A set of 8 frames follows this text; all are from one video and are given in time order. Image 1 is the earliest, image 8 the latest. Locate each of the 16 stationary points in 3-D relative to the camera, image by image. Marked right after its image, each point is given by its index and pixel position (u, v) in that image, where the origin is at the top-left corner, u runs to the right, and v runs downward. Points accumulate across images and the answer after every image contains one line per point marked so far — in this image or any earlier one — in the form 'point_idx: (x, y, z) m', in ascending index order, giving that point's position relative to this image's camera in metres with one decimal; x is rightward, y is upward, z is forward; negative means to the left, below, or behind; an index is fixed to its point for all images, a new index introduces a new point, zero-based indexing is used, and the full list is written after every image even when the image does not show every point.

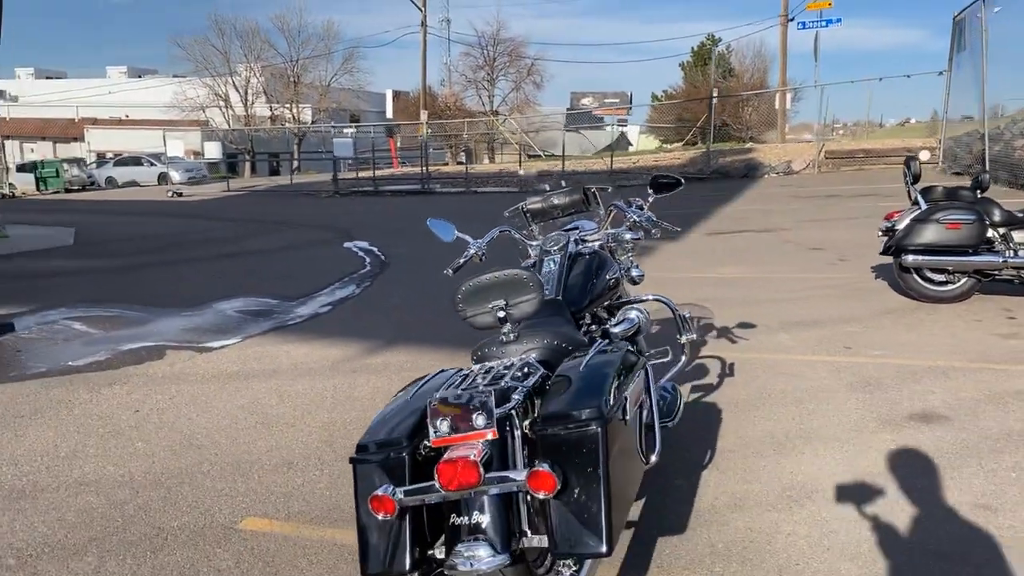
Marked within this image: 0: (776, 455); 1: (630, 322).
0: (+1.4, -0.9, +4.4) m
1: (+0.6, -0.2, +4.0) m
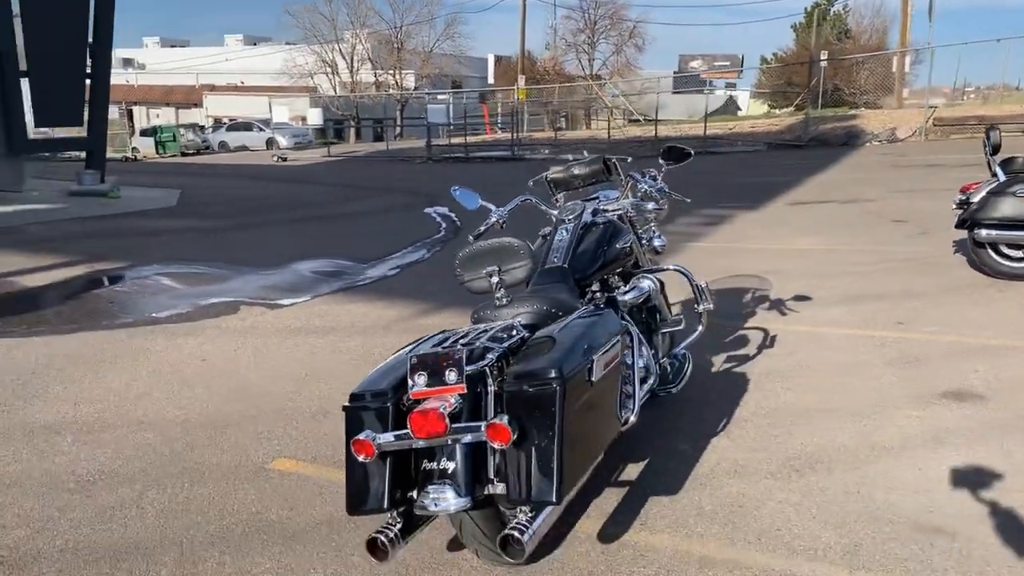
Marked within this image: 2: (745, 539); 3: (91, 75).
0: (+1.5, -0.8, +4.5) m
1: (+0.6, 0.0, +4.1) m
2: (+0.9, -1.0, +3.3) m
3: (-7.9, +4.0, +15.5) m
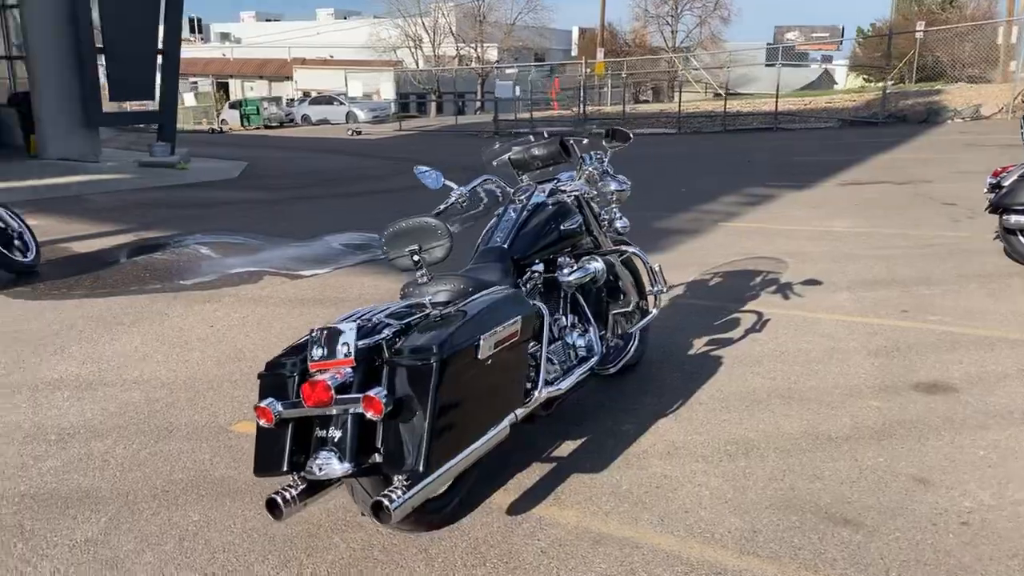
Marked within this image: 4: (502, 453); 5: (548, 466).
0: (+1.2, -0.7, +4.4) m
1: (+0.4, +0.1, +4.2) m
2: (+0.6, -1.0, +3.4) m
3: (-6.9, +4.7, +16.2) m
4: (0.0, -0.8, +4.0) m
5: (+0.2, -0.8, +3.9) m
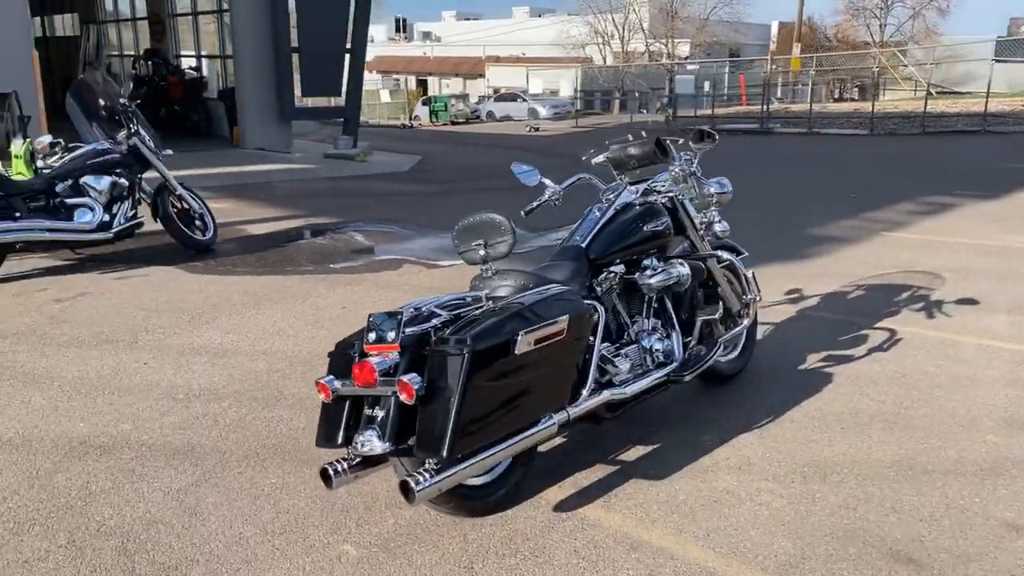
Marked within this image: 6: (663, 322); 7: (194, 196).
0: (+1.6, -0.7, +4.2) m
1: (+0.8, +0.1, +4.1) m
2: (+0.7, -1.0, +3.3) m
3: (-3.4, +5.1, +17.4) m
4: (+0.3, -0.8, +4.0) m
5: (+0.5, -0.8, +3.8) m
6: (+0.8, -0.2, +4.2) m
7: (-3.5, +1.0, +9.0) m
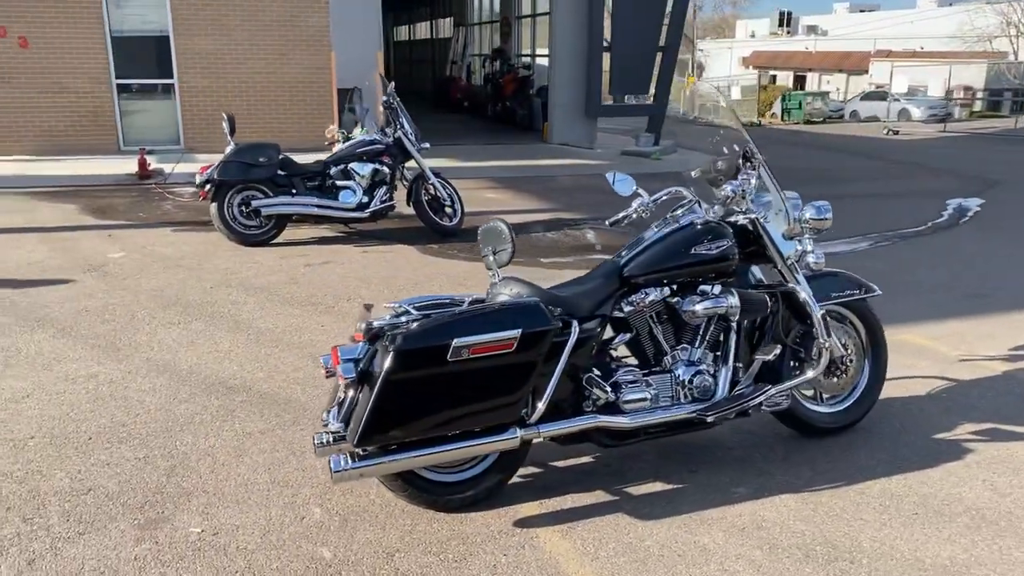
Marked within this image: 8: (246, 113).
0: (+1.6, -1.0, +3.5) m
1: (+0.9, -0.1, +3.7) m
2: (+0.4, -1.1, +3.0) m
3: (+3.3, +5.1, +17.4) m
4: (+0.3, -0.9, +3.9) m
5: (+0.4, -0.9, +3.7) m
6: (+1.0, -0.3, +3.9) m
7: (-0.8, +1.3, +9.9) m
8: (-5.2, +3.4, +15.9) m
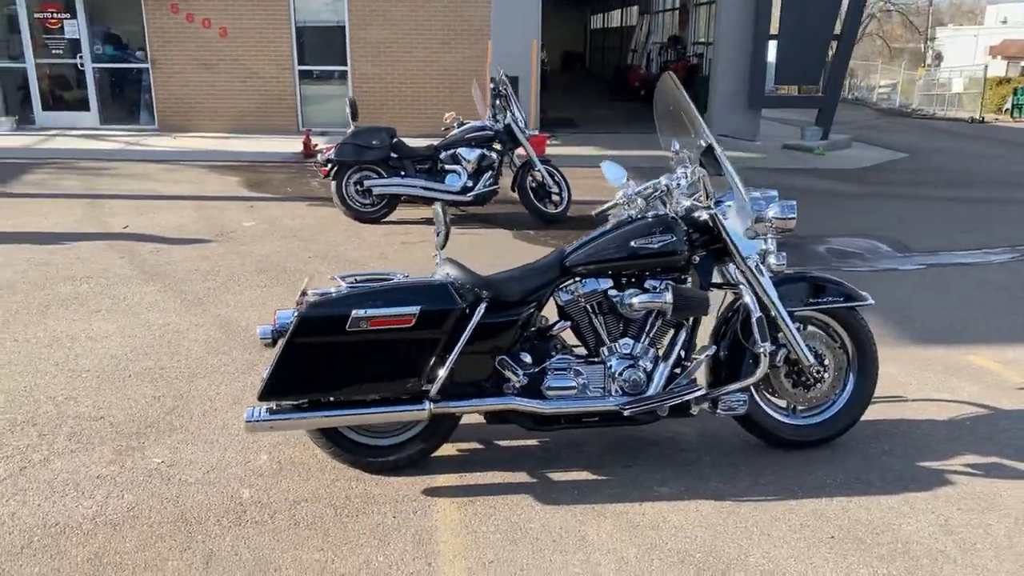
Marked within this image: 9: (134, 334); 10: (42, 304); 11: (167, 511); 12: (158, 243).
0: (+1.2, -1.0, +3.2) m
1: (+0.6, 0.0, +3.7) m
2: (-0.1, -1.0, +3.1) m
3: (+6.5, +5.0, +16.3) m
4: (0.0, -0.8, +4.0) m
5: (+0.1, -0.9, +3.7) m
6: (+0.7, -0.3, +3.8) m
7: (+0.5, +1.4, +10.1) m
8: (-2.2, +3.9, +16.9) m
9: (-2.7, -0.3, +5.8) m
10: (-3.8, -0.1, +6.5) m
11: (-1.5, -0.9, +3.5) m
12: (-3.7, +0.5, +8.6) m
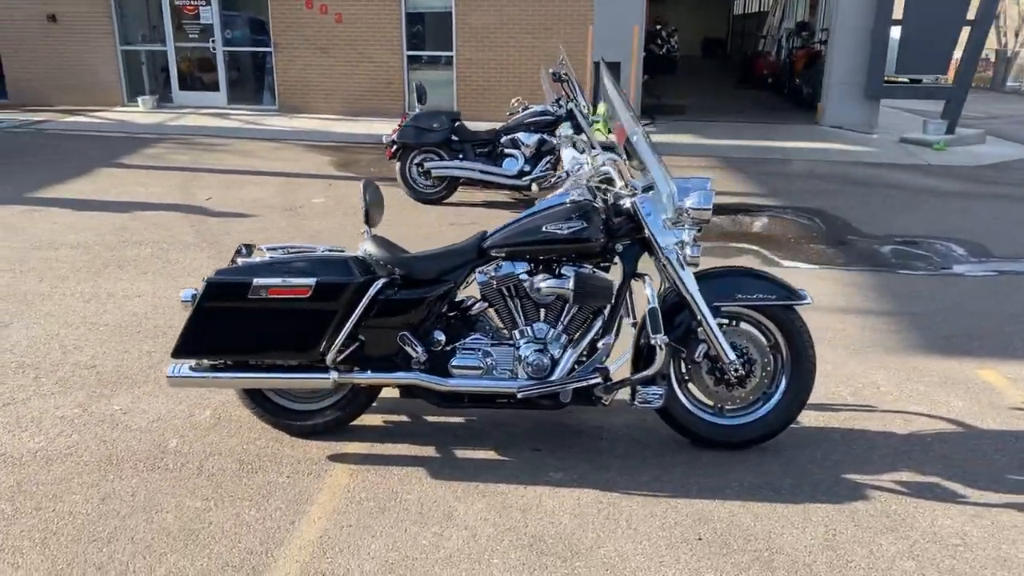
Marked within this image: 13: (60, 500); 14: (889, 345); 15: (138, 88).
0: (+0.6, -1.0, +3.2) m
1: (+0.2, 0.0, +3.6) m
2: (-0.7, -0.9, +3.3) m
3: (+8.4, +4.9, +15.0) m
4: (-0.4, -0.7, +4.1) m
5: (-0.4, -0.8, +3.8) m
6: (+0.3, -0.2, +3.8) m
7: (+1.3, +1.6, +10.0) m
8: (-0.1, +4.3, +17.1) m
9: (-2.7, -0.1, +6.3) m
10: (-3.6, +0.2, +7.2) m
11: (-1.9, -0.8, +3.8) m
12: (-3.2, +0.8, +9.2) m
13: (-1.9, -0.9, +3.4) m
14: (+2.5, -0.4, +5.4) m
15: (-8.6, +4.6, +18.8) m
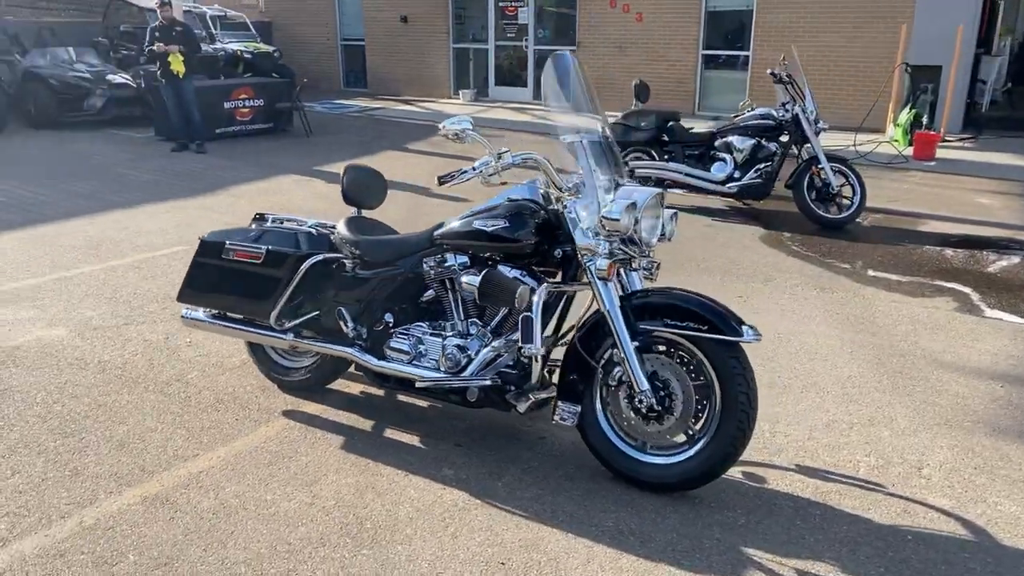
0: (-0.1, -1.0, +3.0) m
1: (-0.2, 0.0, +3.6) m
2: (-1.2, -0.8, +3.6) m
3: (+12.6, +3.4, +10.4) m
4: (-0.6, -0.6, +4.2) m
5: (-0.7, -0.7, +4.0) m
6: (-0.1, -0.2, +3.7) m
7: (+3.6, +1.3, +8.8) m
8: (+5.7, +3.9, +15.8) m
9: (-1.7, +0.3, +7.3) m
10: (-2.1, +0.6, +8.4) m
11: (-2.1, -0.5, +4.7) m
12: (-0.8, +1.1, +10.0) m
13: (-2.3, -0.6, +4.2) m
14: (+2.6, -0.7, +4.3) m
15: (-1.3, +5.3, +20.9) m
